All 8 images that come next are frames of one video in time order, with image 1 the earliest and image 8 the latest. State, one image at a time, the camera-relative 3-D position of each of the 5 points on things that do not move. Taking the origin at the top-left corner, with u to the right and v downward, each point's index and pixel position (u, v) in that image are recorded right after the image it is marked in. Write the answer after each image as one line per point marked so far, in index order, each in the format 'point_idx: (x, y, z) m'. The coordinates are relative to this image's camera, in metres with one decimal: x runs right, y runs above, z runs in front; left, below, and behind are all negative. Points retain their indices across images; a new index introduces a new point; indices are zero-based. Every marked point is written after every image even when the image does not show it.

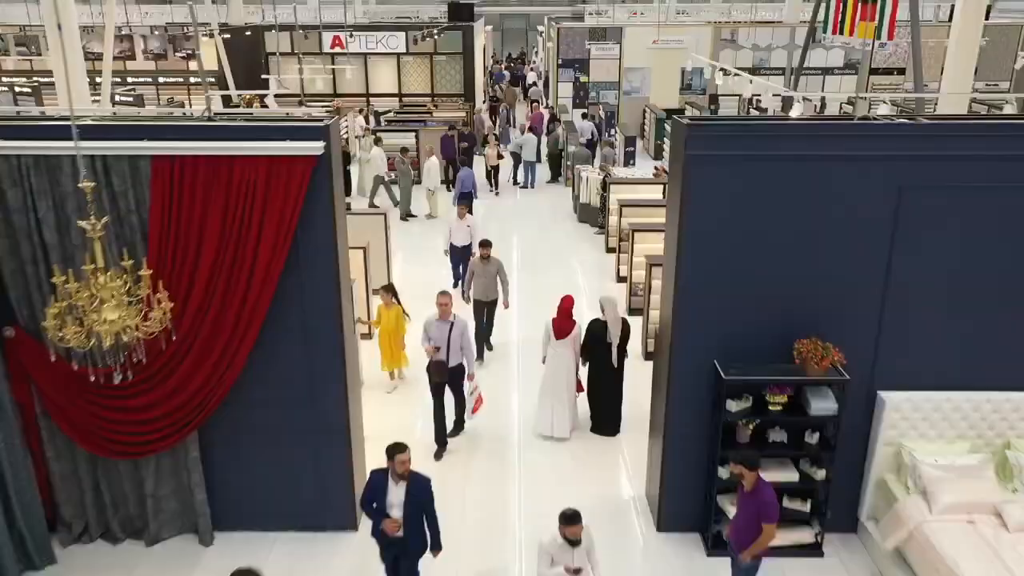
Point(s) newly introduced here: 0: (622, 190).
0: (+1.7, +1.5, +11.3) m
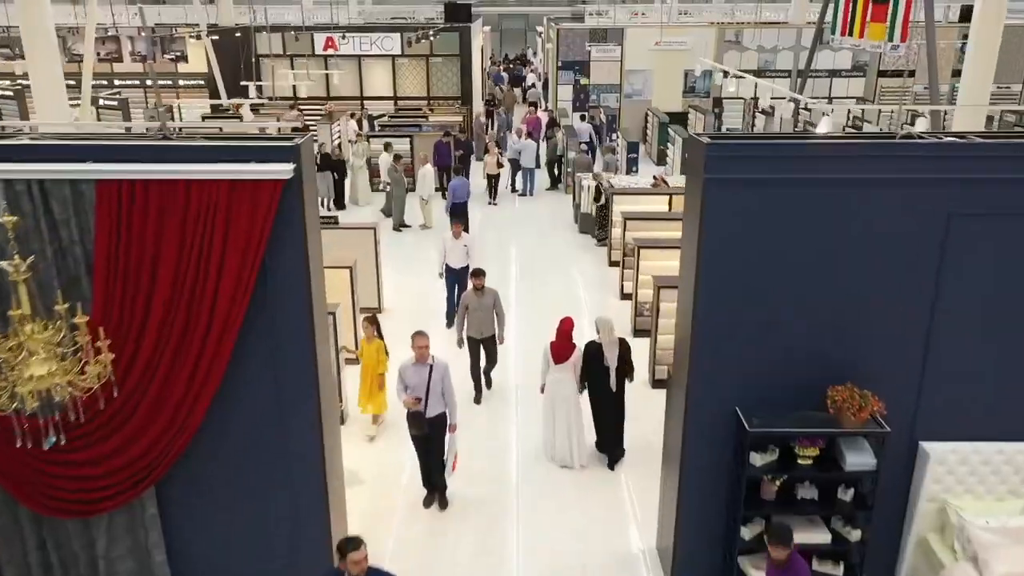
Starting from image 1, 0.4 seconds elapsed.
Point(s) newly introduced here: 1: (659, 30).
0: (+1.7, +1.3, +10.7) m
1: (+3.9, +6.8, +18.8) m
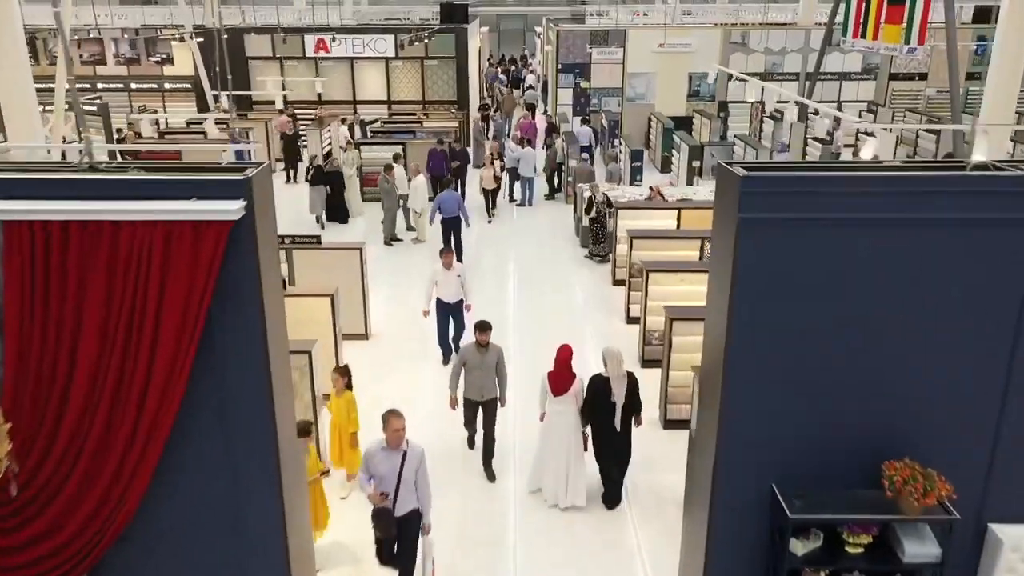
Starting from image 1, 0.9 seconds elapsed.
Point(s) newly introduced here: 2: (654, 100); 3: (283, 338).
0: (+1.7, +1.0, +10.0) m
1: (+3.8, +6.5, +18.1) m
2: (+3.7, +5.0, +18.8) m
3: (-1.2, -0.3, +3.9) m
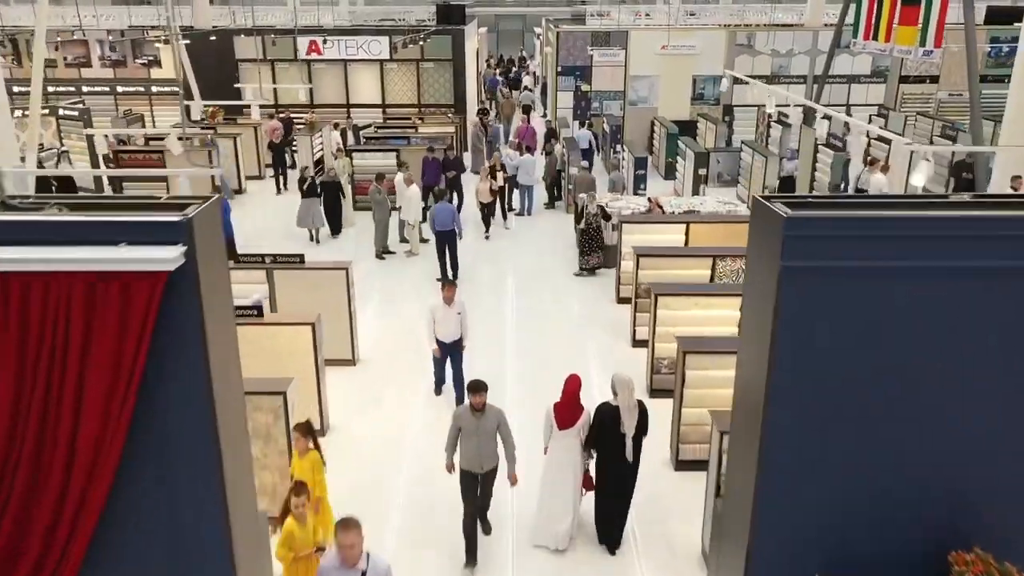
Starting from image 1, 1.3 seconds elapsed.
0: (+1.7, +0.7, +9.5) m
1: (+3.8, +6.3, +17.6) m
2: (+3.7, +4.7, +18.2) m
3: (-1.3, -0.5, +3.3) m
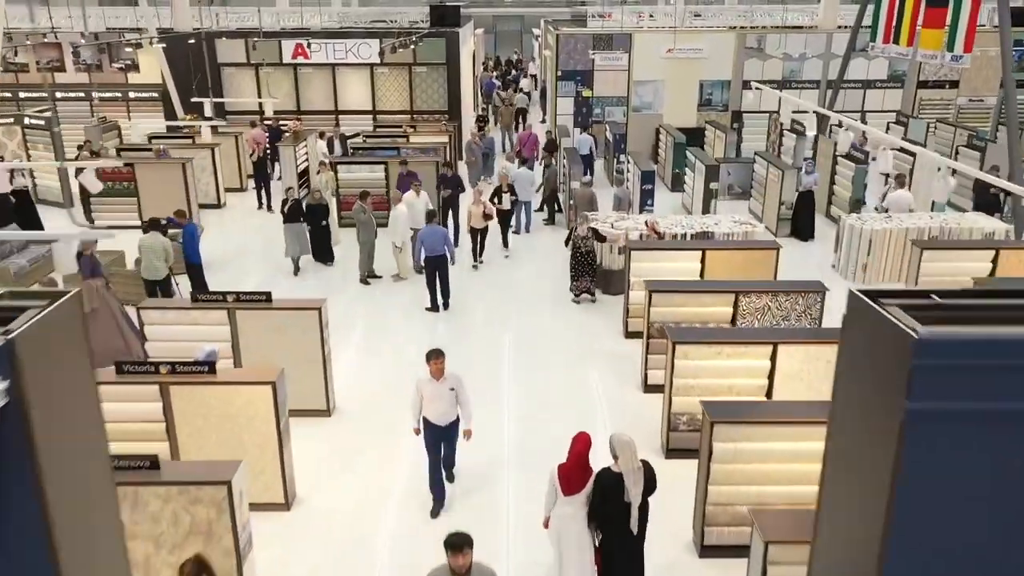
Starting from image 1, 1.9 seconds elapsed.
0: (+1.6, +0.3, +8.5) m
1: (+3.7, +5.9, +16.6) m
2: (+3.6, +4.3, +17.3) m
3: (-1.3, -0.9, +2.4) m
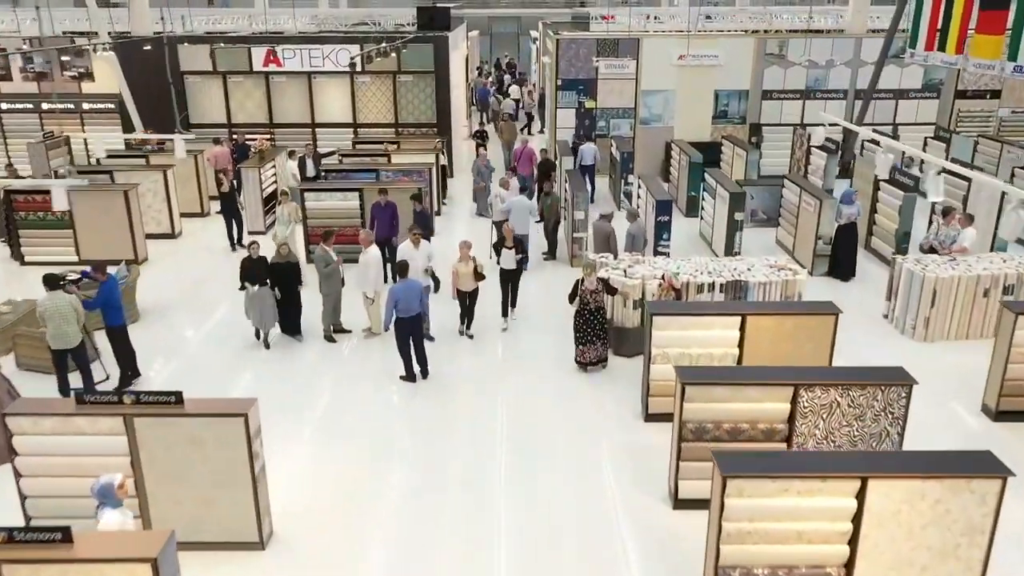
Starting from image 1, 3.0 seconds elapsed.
0: (+1.5, -0.4, +6.9) m
1: (+3.6, +5.2, +15.0) m
2: (+3.5, +3.6, +15.6) m
3: (-1.3, -1.6, +0.7) m
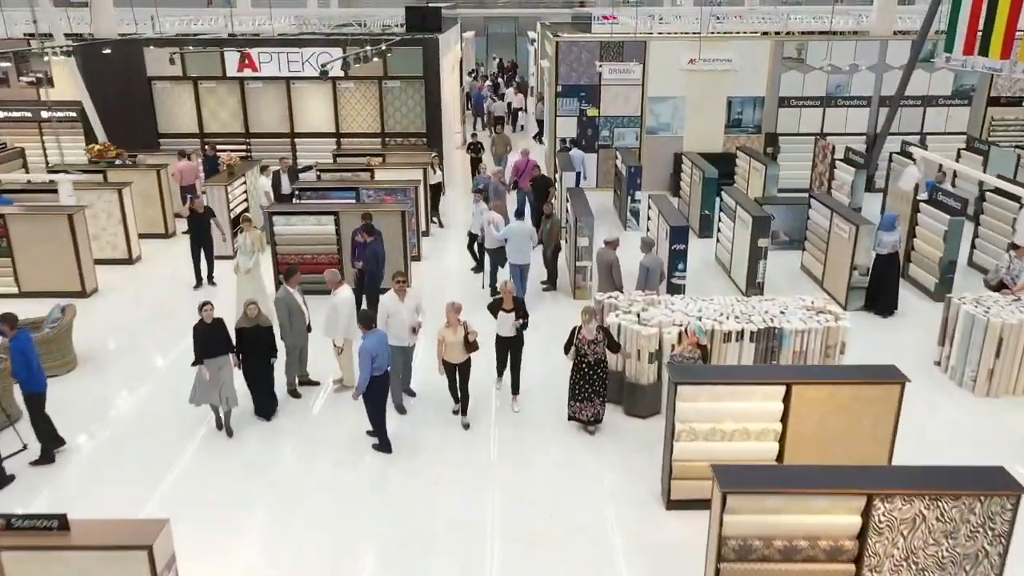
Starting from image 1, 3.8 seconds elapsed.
0: (+1.5, -0.8, +5.6) m
1: (+3.5, +4.7, +13.7) m
2: (+3.5, +3.1, +14.4) m
3: (-1.4, -2.1, -0.6) m
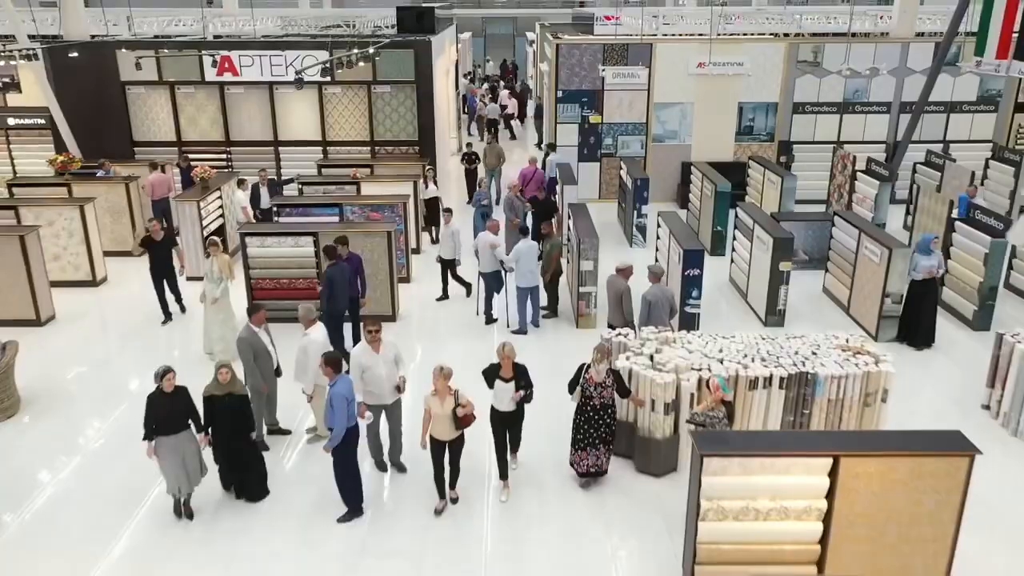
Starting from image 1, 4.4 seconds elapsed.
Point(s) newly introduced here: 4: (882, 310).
0: (+1.5, -1.2, +4.7) m
1: (+3.5, +4.4, +12.9) m
2: (+3.4, +2.8, +13.5) m
3: (-1.4, -2.5, -1.4) m
4: (+4.4, -0.3, +8.5) m
